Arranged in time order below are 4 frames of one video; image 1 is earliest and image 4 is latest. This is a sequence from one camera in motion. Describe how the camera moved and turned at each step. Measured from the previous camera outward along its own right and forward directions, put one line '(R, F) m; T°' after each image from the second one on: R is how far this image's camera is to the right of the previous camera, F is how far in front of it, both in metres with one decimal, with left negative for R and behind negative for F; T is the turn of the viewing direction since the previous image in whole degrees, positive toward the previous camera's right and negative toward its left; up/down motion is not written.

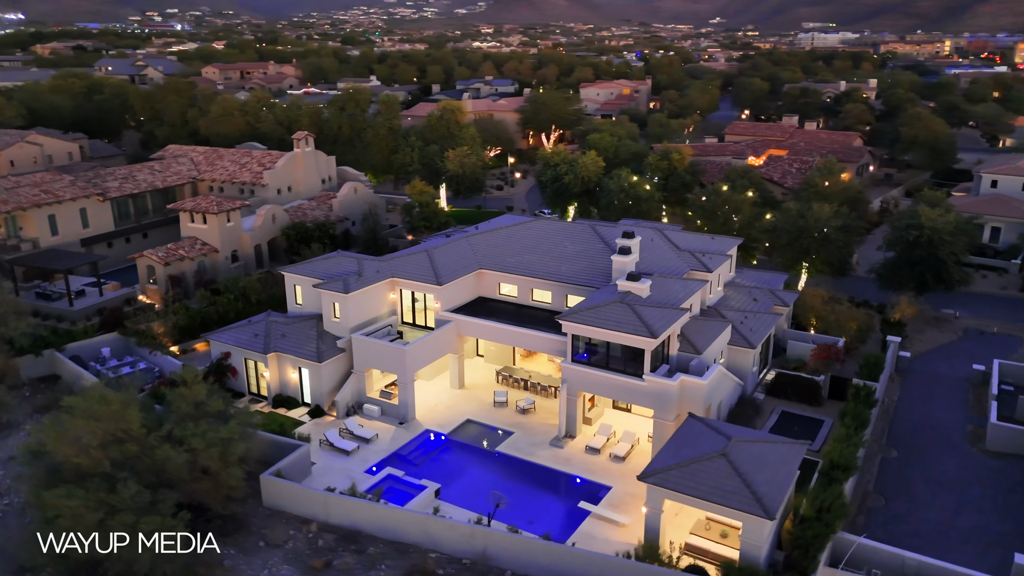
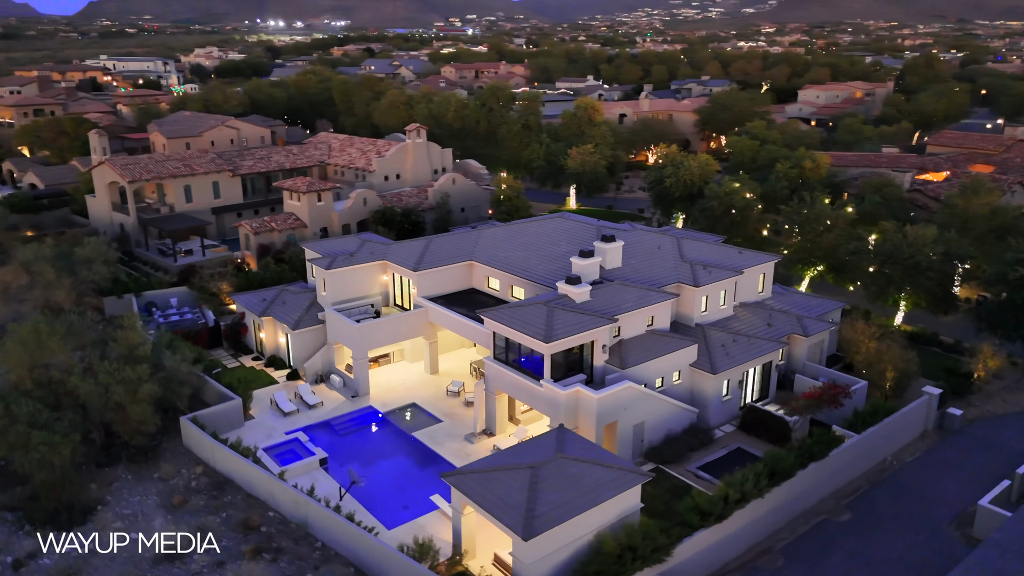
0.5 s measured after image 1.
(+9.9, +1.8) m; -19°
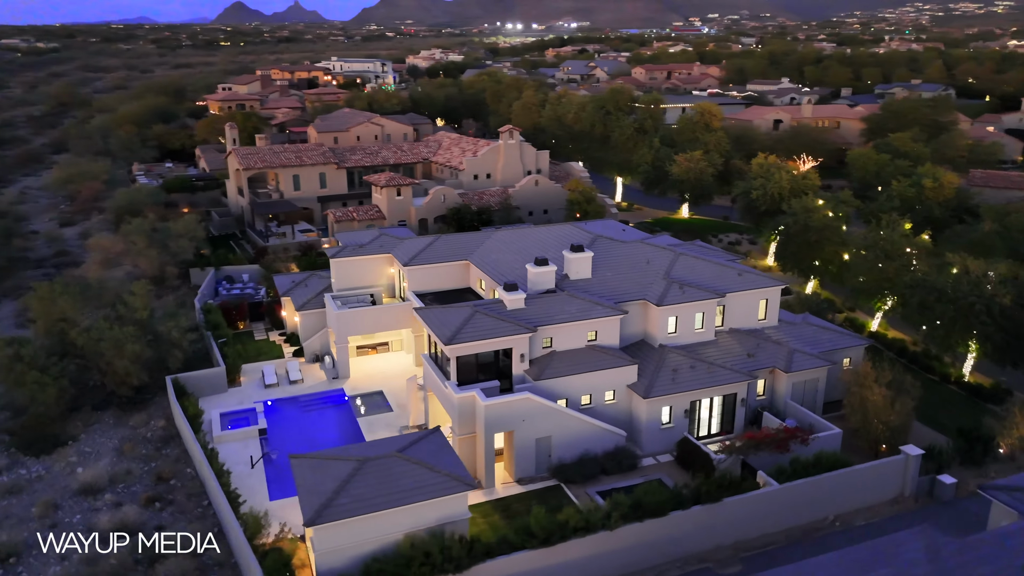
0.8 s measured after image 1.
(+8.6, +1.0) m; -16°
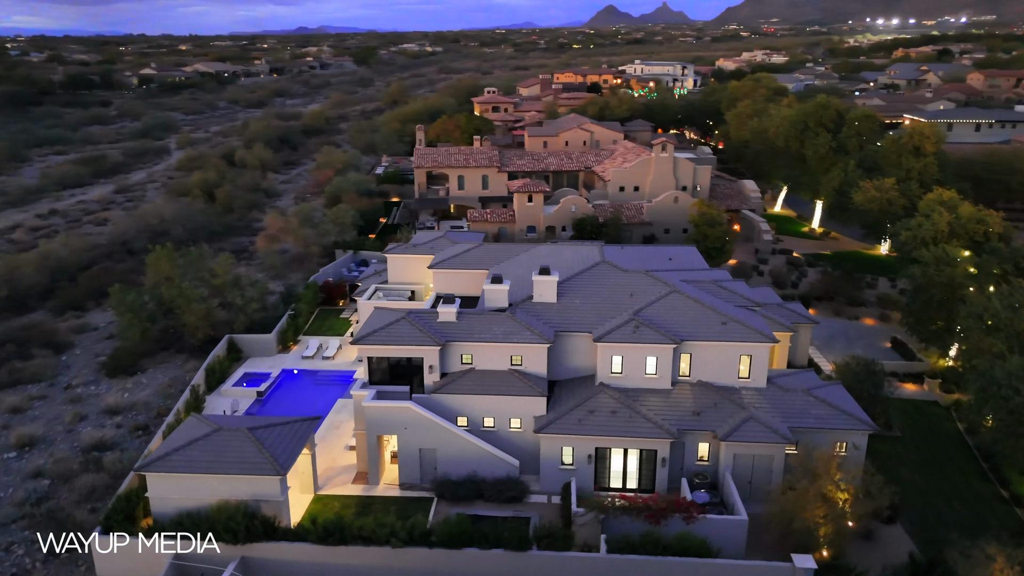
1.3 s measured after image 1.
(+11.7, +2.3) m; -24°
